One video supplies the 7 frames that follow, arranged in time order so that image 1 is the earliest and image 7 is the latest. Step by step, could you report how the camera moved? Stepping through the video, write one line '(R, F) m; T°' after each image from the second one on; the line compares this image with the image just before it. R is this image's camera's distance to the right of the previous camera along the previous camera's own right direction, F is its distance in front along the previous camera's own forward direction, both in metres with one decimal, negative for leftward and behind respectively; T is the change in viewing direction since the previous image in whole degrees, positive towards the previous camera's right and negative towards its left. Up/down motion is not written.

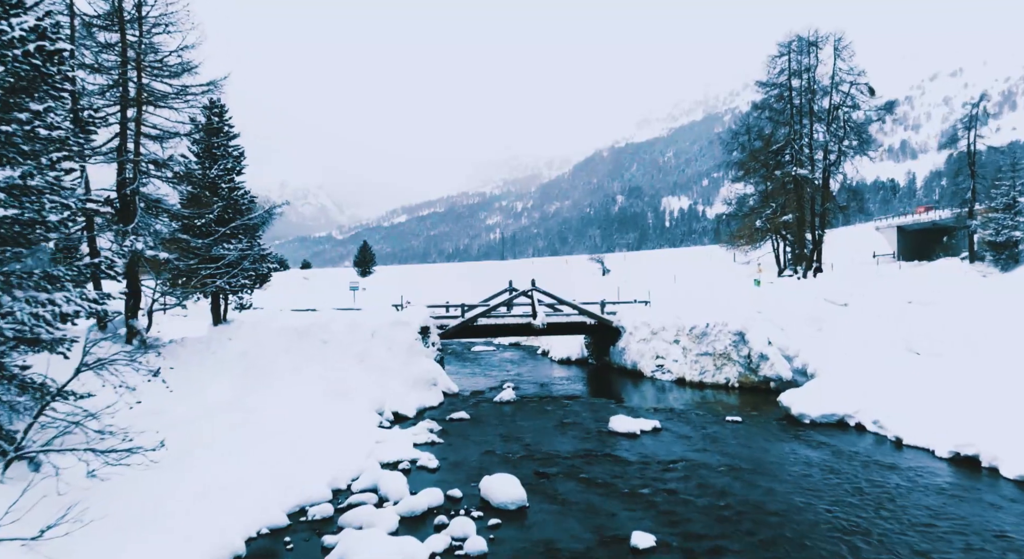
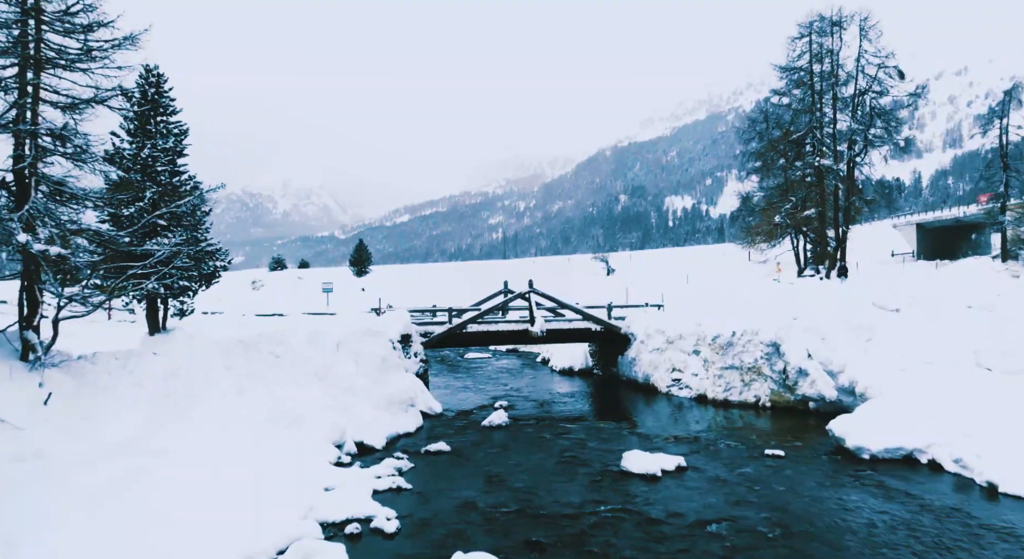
(+0.4, +4.2) m; 0°
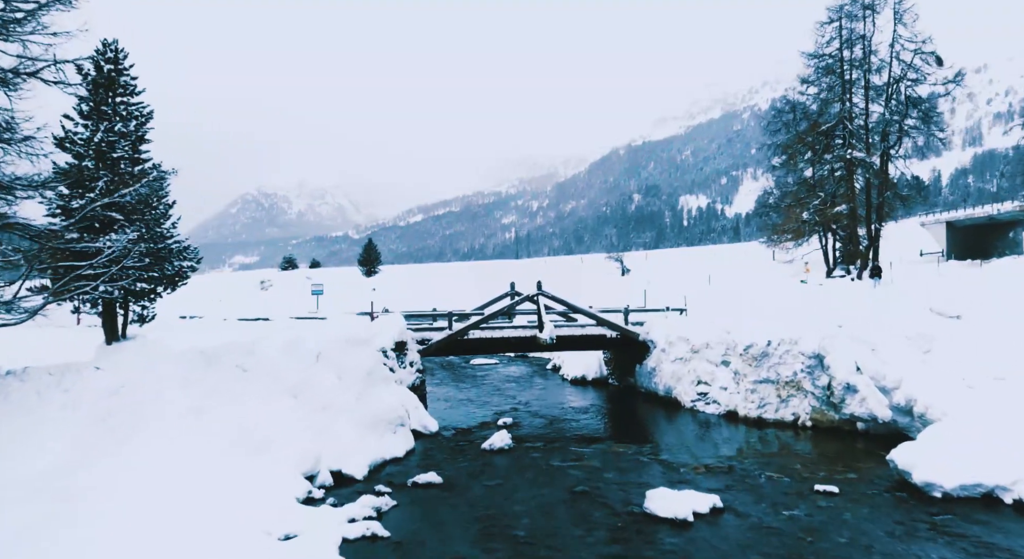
(+0.3, +2.8) m; -1°
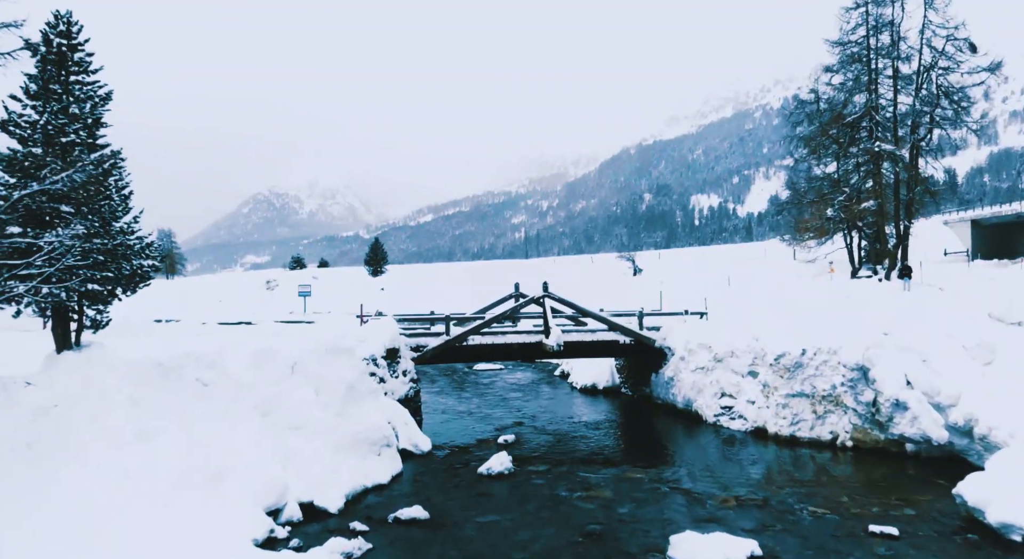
(+0.2, +2.4) m; -1°
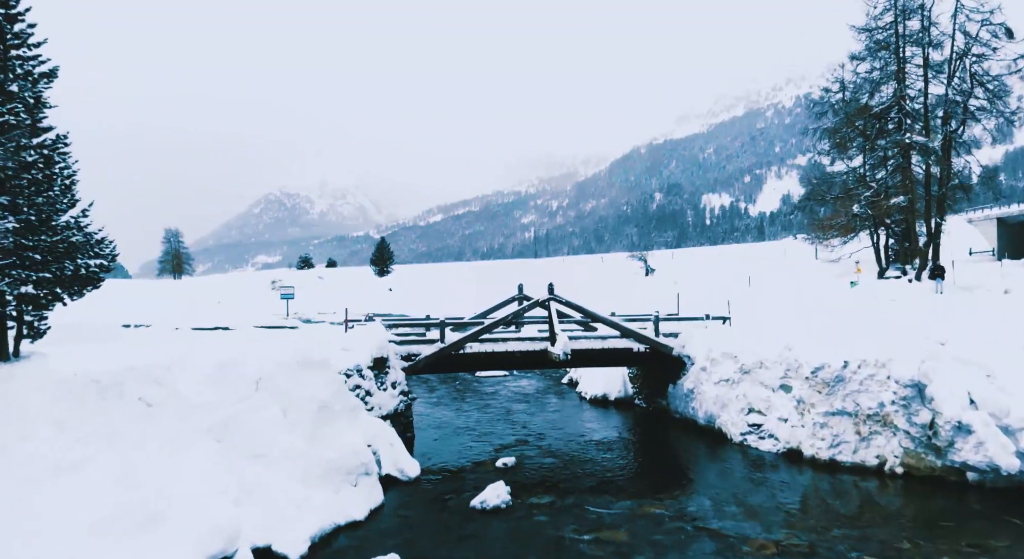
(+0.3, +2.4) m; -1°
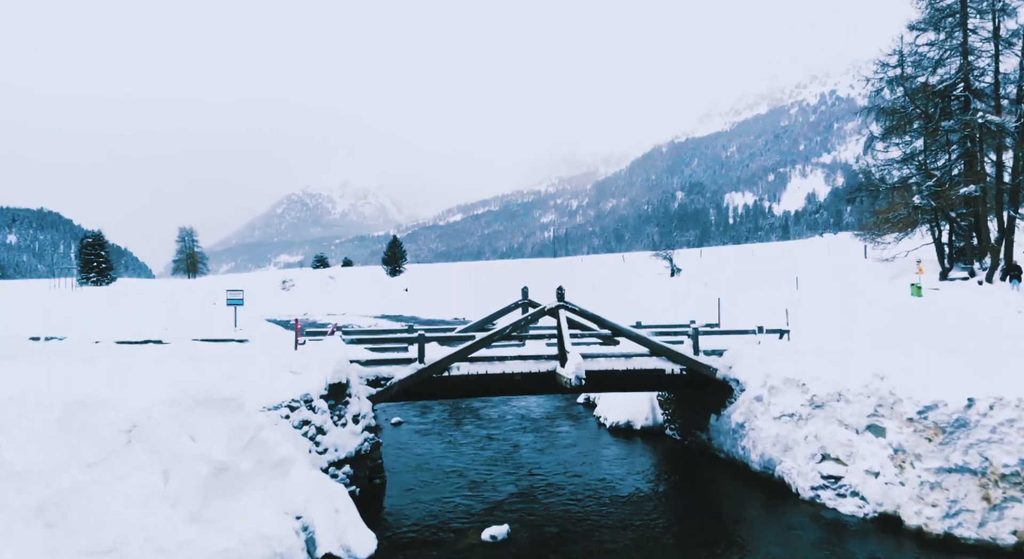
(+0.5, +4.7) m; -2°
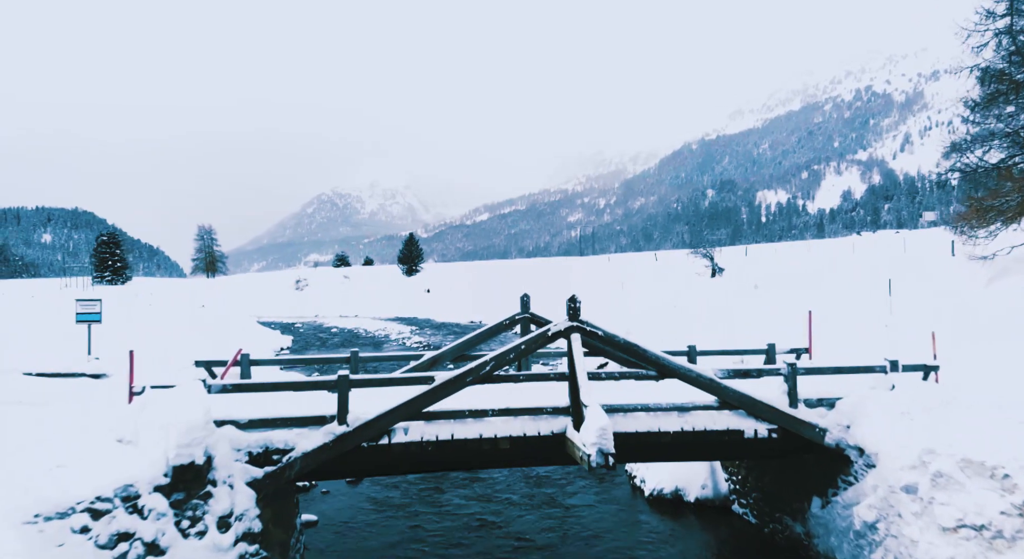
(+0.7, +6.5) m; -2°
